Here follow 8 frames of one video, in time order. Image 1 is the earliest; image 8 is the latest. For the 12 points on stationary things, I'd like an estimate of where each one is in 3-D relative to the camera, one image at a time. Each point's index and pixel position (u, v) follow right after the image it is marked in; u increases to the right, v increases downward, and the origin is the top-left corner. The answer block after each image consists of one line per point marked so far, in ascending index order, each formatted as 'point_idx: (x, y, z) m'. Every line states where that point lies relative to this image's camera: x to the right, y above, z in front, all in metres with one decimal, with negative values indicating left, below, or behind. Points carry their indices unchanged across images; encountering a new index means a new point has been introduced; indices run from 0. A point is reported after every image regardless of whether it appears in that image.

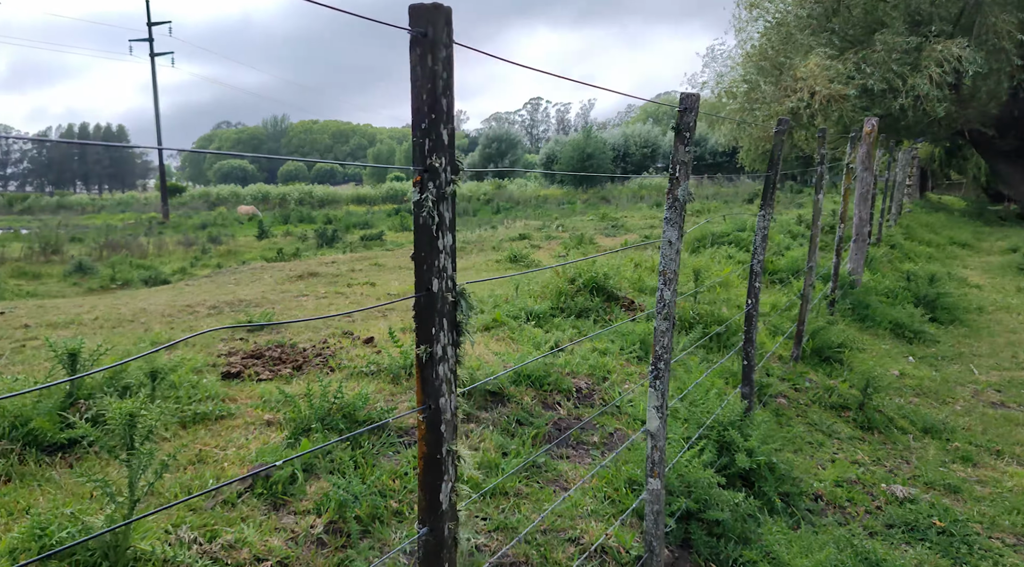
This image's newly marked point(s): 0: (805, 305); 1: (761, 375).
0: (+2.5, -0.2, +6.5) m
1: (+2.0, -0.7, +5.9) m
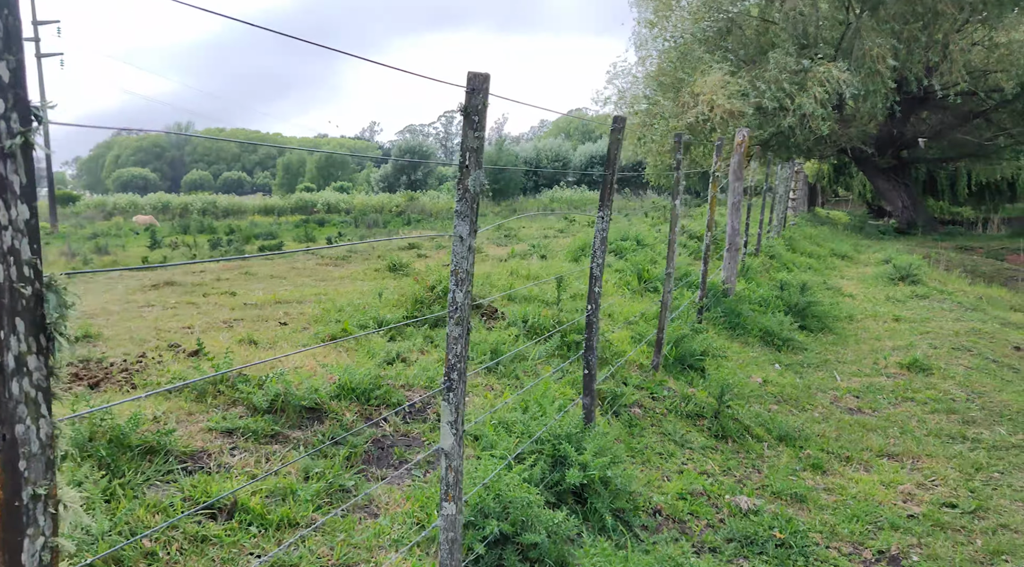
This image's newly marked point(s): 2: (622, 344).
0: (+1.3, -0.2, +6.4) m
1: (+0.8, -0.8, +5.7) m
2: (+1.0, -0.5, +6.6) m
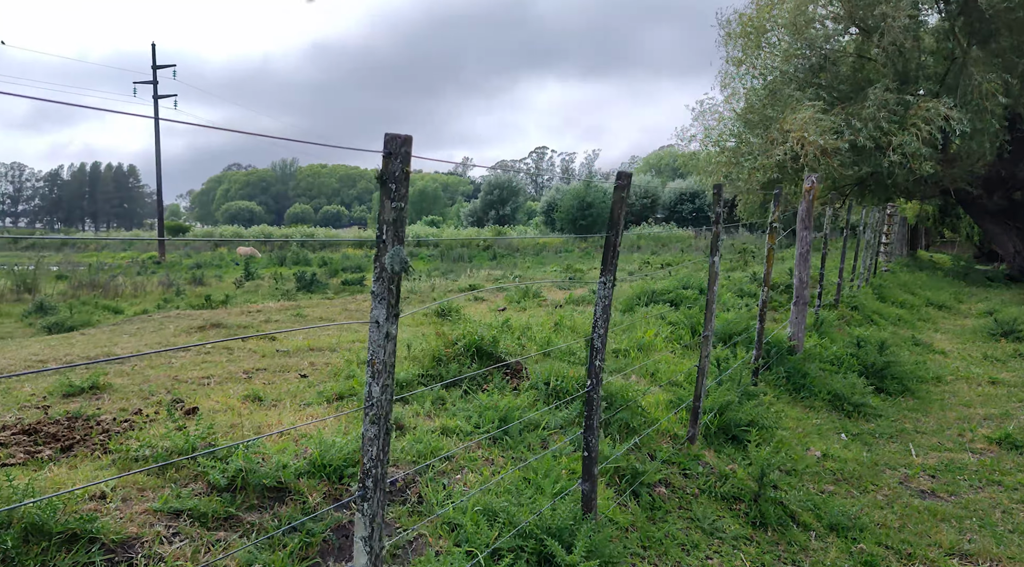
0: (+1.5, -0.7, +5.8) m
1: (+0.9, -1.2, +5.2) m
2: (+1.2, -1.0, +6.0) m
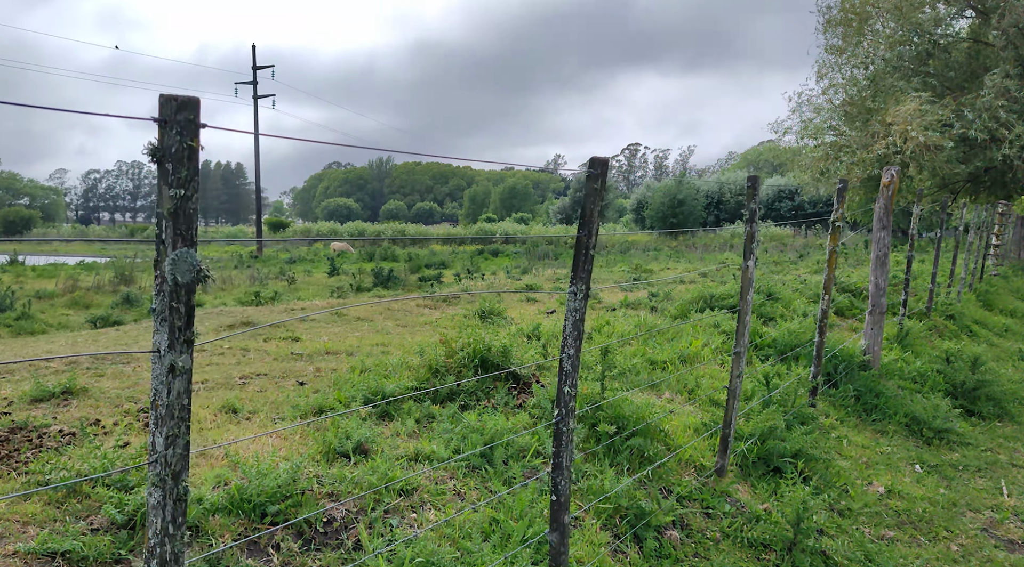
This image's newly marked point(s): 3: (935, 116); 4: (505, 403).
0: (+1.5, -0.8, +5.0) m
1: (+0.8, -1.3, +4.5) m
2: (+1.2, -1.1, +5.3) m
3: (+7.5, +2.9, +13.2) m
4: (0.0, -0.8, +5.1) m
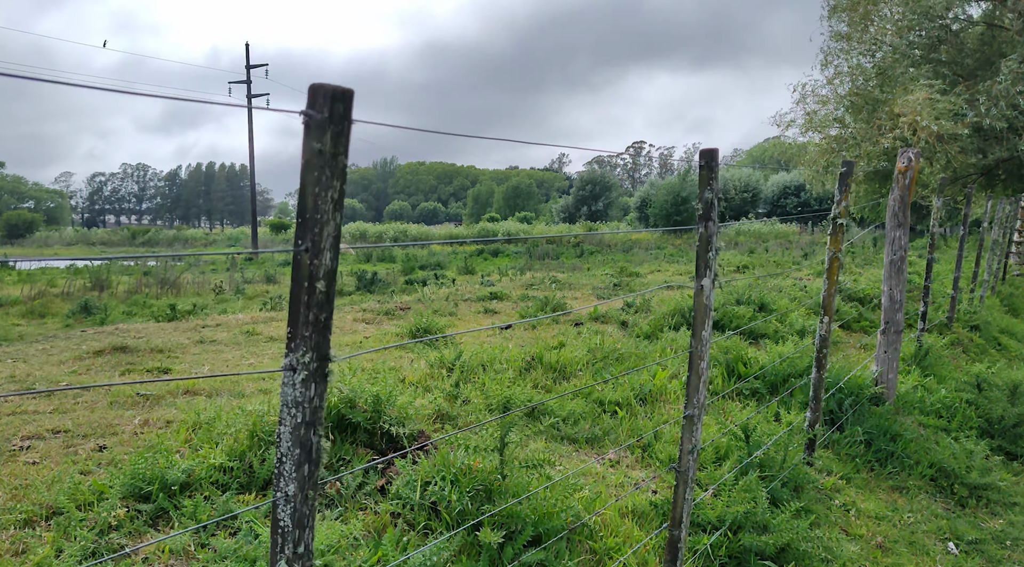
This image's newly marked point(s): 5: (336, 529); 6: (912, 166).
0: (+0.8, -0.9, +3.4) m
1: (+0.1, -1.4, +2.9) m
2: (+0.5, -1.2, +3.6) m
3: (+6.9, +2.8, +11.5) m
4: (-0.7, -1.0, +3.5) m
5: (-0.7, -1.0, +3.2) m
6: (+3.4, +1.0, +6.3) m
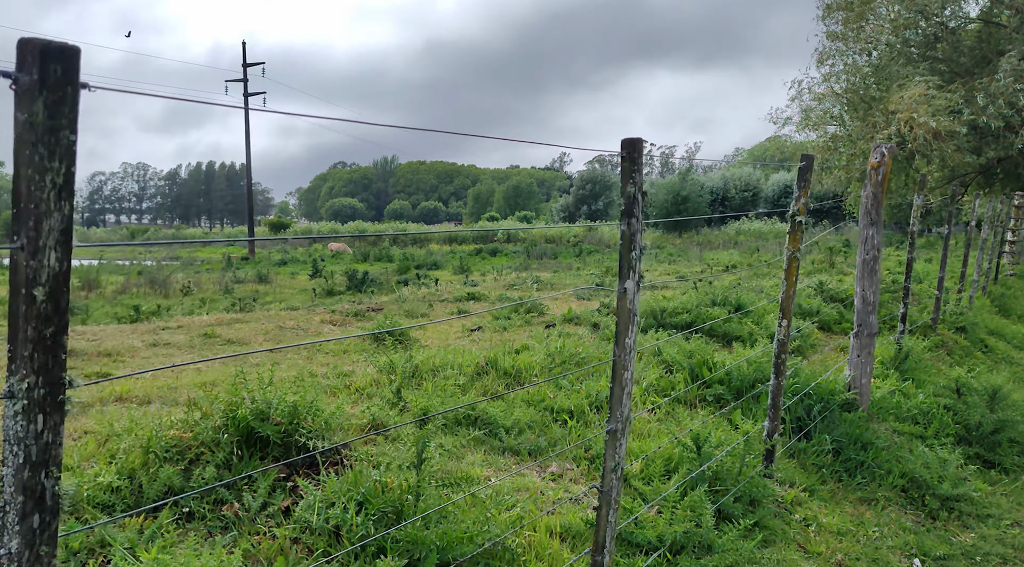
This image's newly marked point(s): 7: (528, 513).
0: (+0.4, -0.9, +3.1) m
1: (-0.2, -1.4, +2.6) m
2: (+0.1, -1.2, +3.4) m
3: (+6.5, +2.8, +11.2) m
4: (-1.1, -1.0, +3.2) m
5: (-1.1, -1.0, +2.9) m
6: (+3.0, +1.0, +6.1) m
7: (+0.1, -1.1, +3.7) m
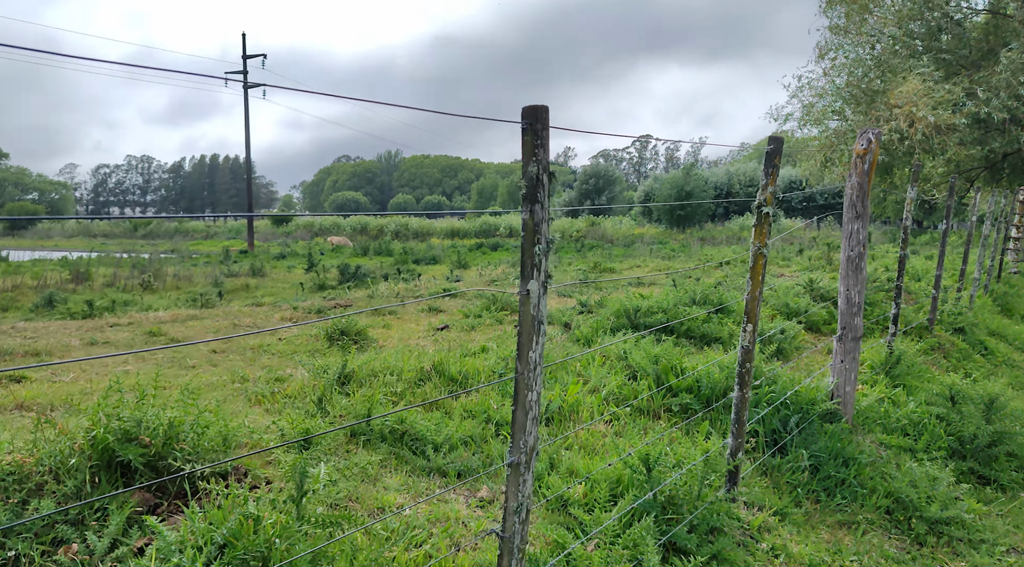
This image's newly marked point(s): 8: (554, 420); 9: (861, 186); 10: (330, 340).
0: (0.0, -0.9, +2.6) m
1: (-0.6, -1.4, +2.1) m
2: (-0.3, -1.2, +2.8) m
3: (+6.2, +2.8, +10.7) m
4: (-1.5, -1.0, +2.7) m
5: (-1.5, -1.0, +2.4) m
6: (+2.7, +1.0, +5.5) m
7: (-0.3, -1.1, +3.2) m
8: (+0.3, -0.9, +4.9) m
9: (+2.6, +0.7, +5.6) m
10: (-1.9, -0.6, +7.3) m
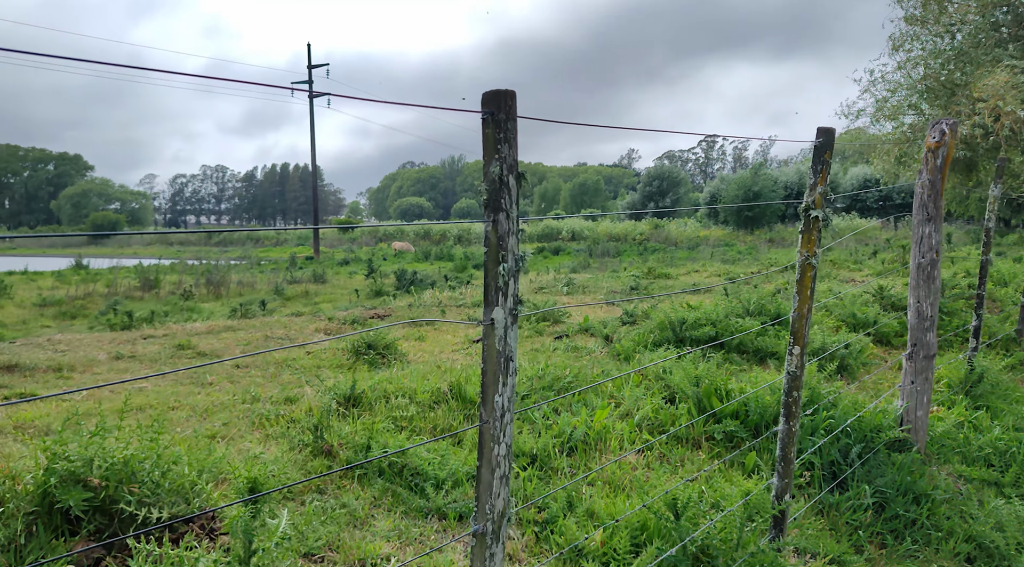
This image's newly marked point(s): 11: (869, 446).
0: (-0.1, -1.0, +2.1) m
1: (-0.8, -1.5, +1.6) m
2: (-0.3, -1.3, +2.4) m
3: (+6.7, +2.7, +9.7) m
4: (-1.6, -1.1, +2.4) m
5: (-1.6, -1.1, +2.0) m
6: (+2.8, +0.9, +4.8) m
7: (-0.3, -1.2, +2.8) m
8: (+0.4, -1.0, +4.4) m
9: (+2.8, +0.7, +4.9) m
10: (-1.5, -0.7, +7.0) m
11: (+2.4, -1.1, +4.9) m
